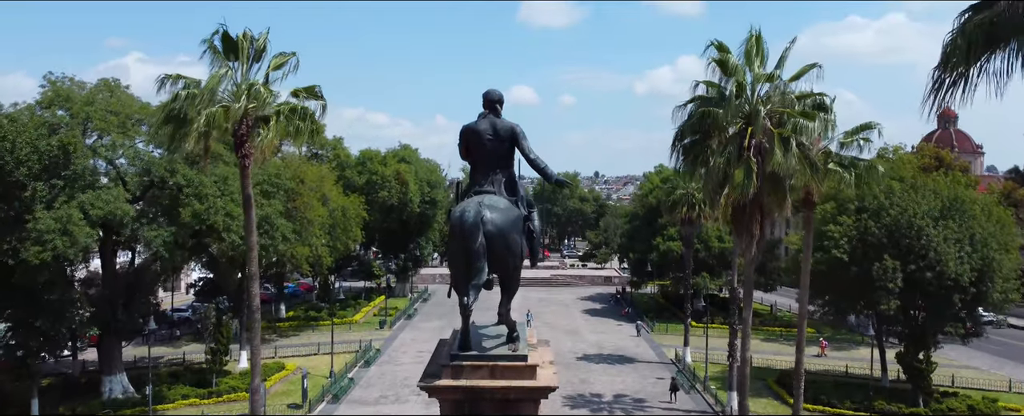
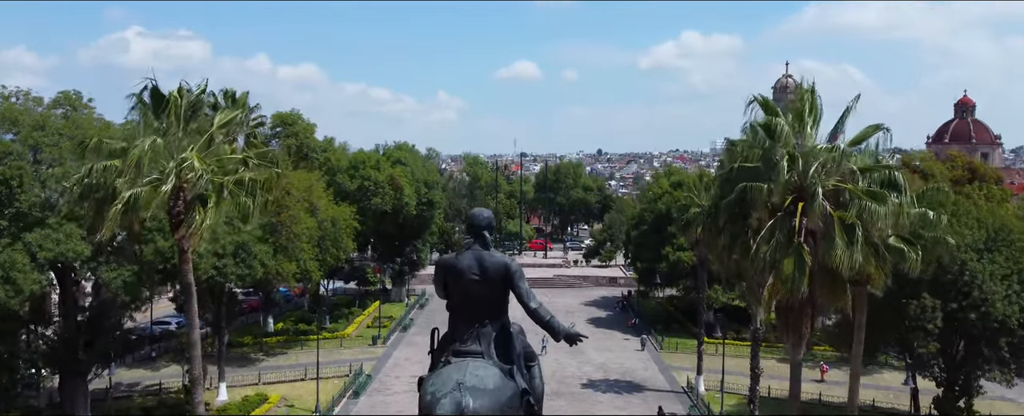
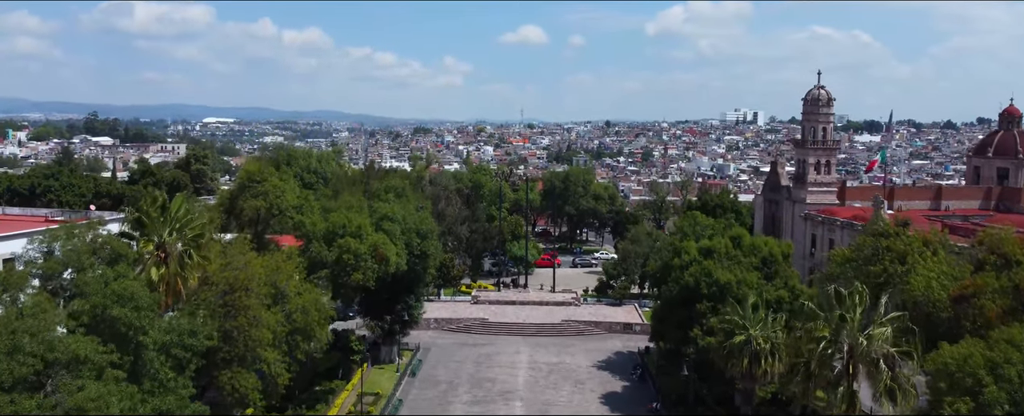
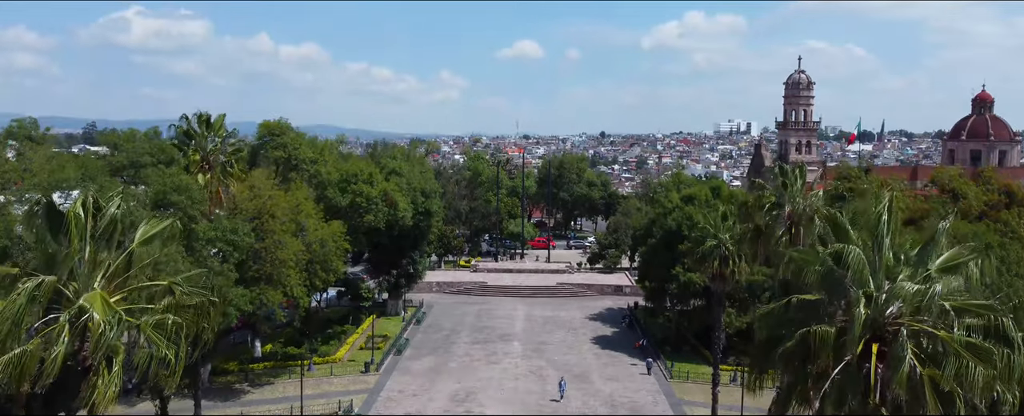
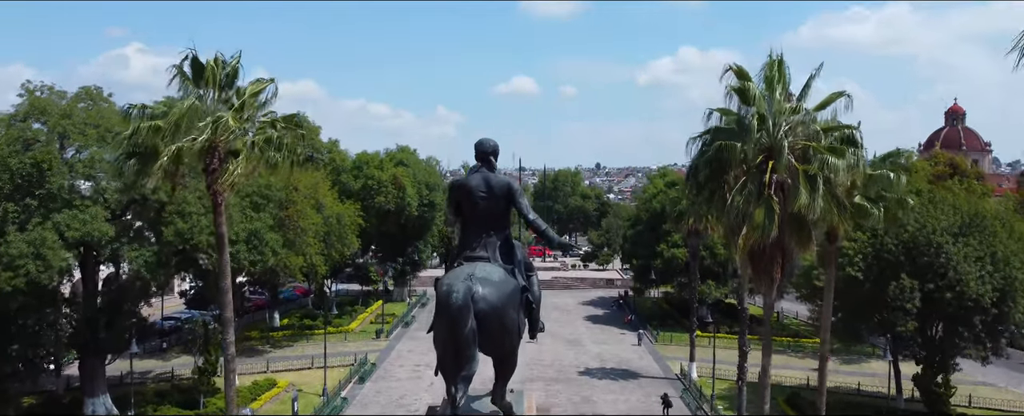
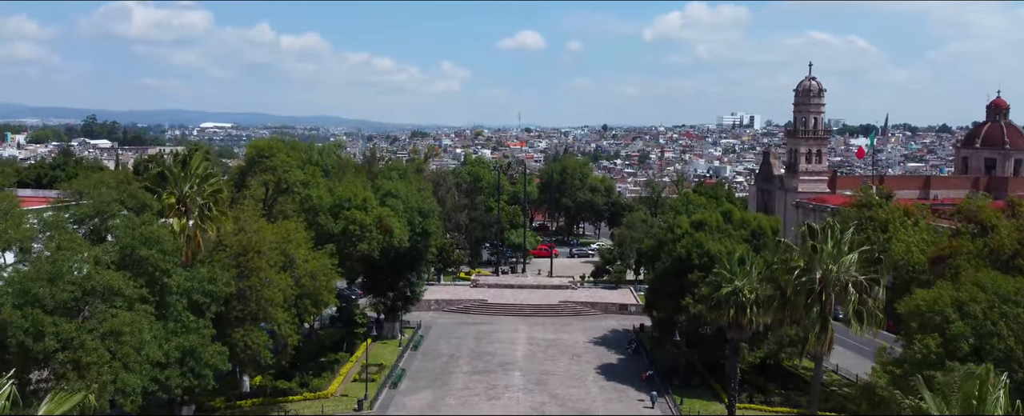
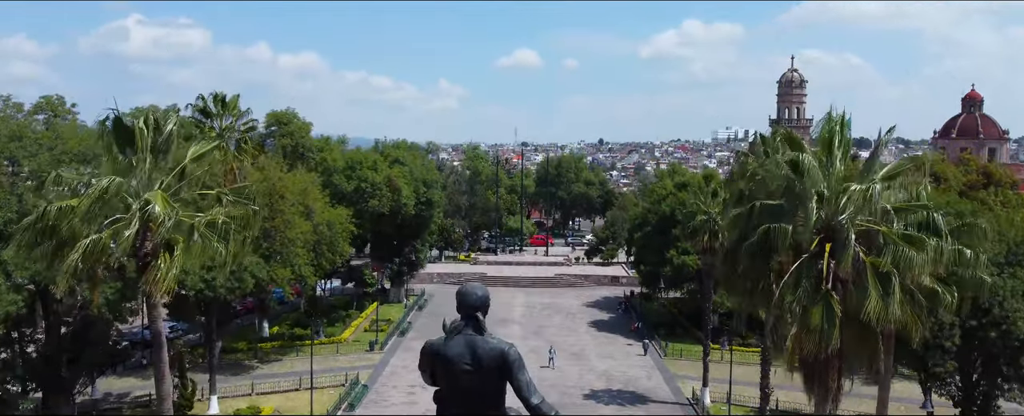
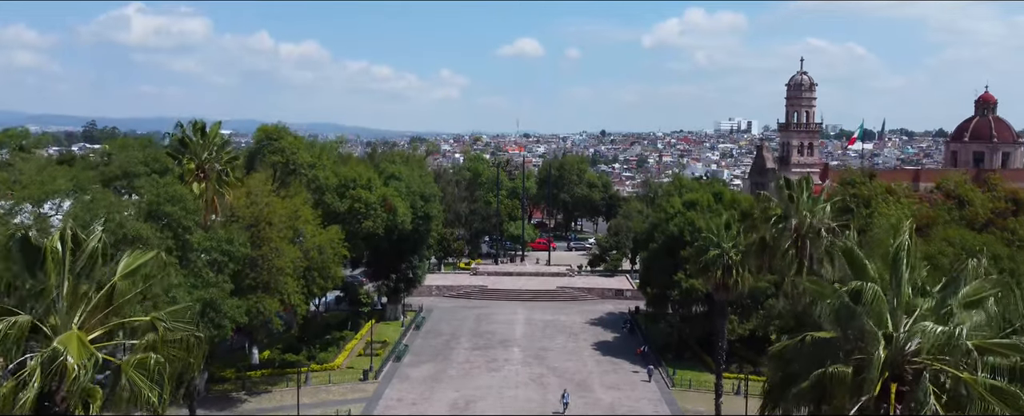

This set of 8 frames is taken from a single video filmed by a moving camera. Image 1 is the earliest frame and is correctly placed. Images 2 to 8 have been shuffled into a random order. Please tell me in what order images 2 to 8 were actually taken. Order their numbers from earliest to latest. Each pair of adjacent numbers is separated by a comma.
5, 2, 7, 4, 8, 6, 3
